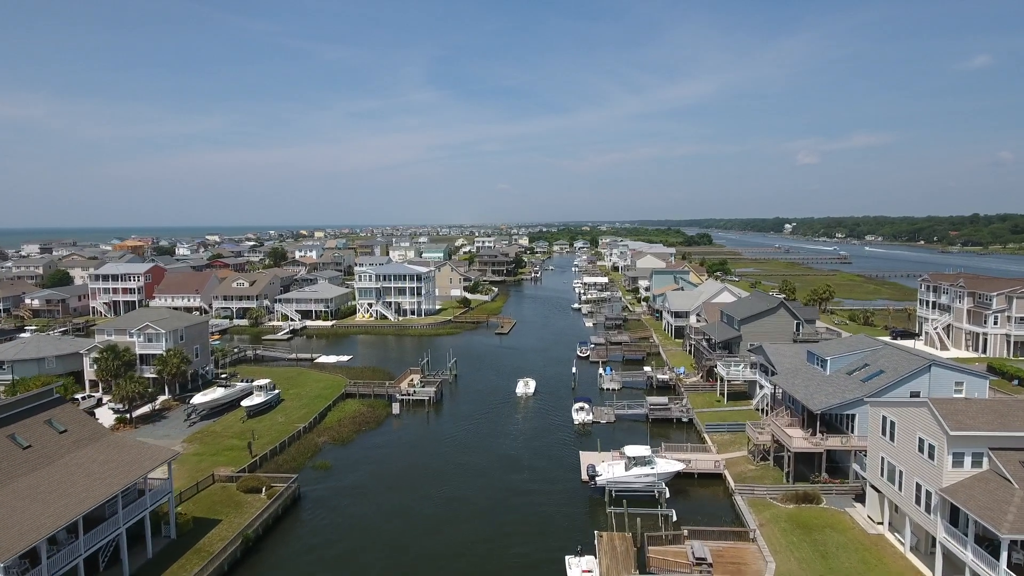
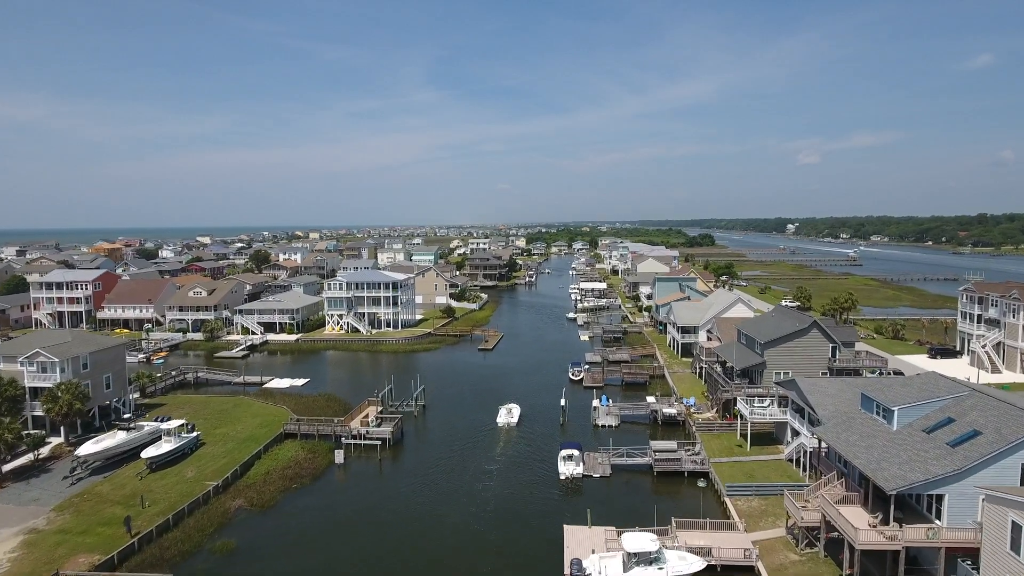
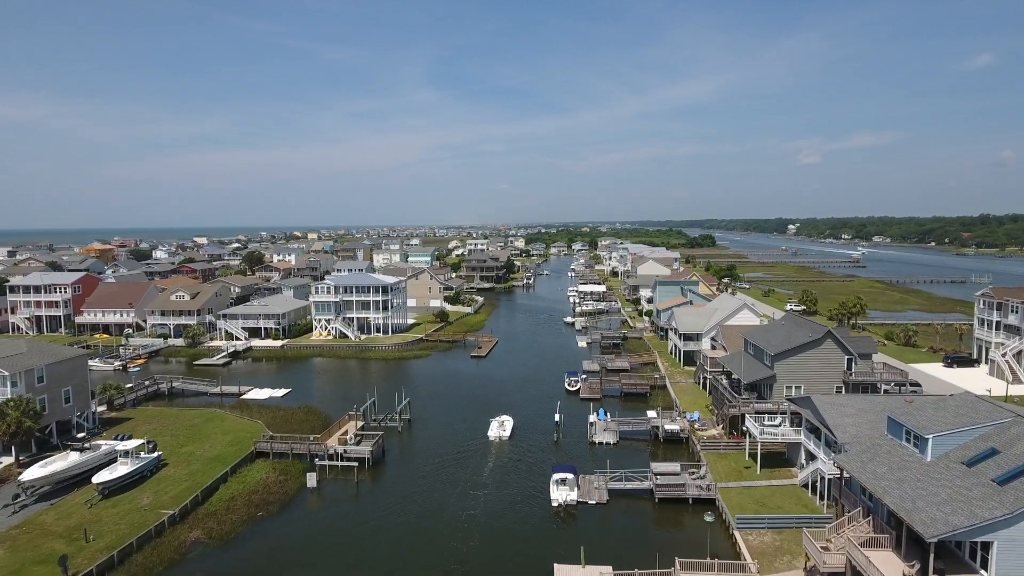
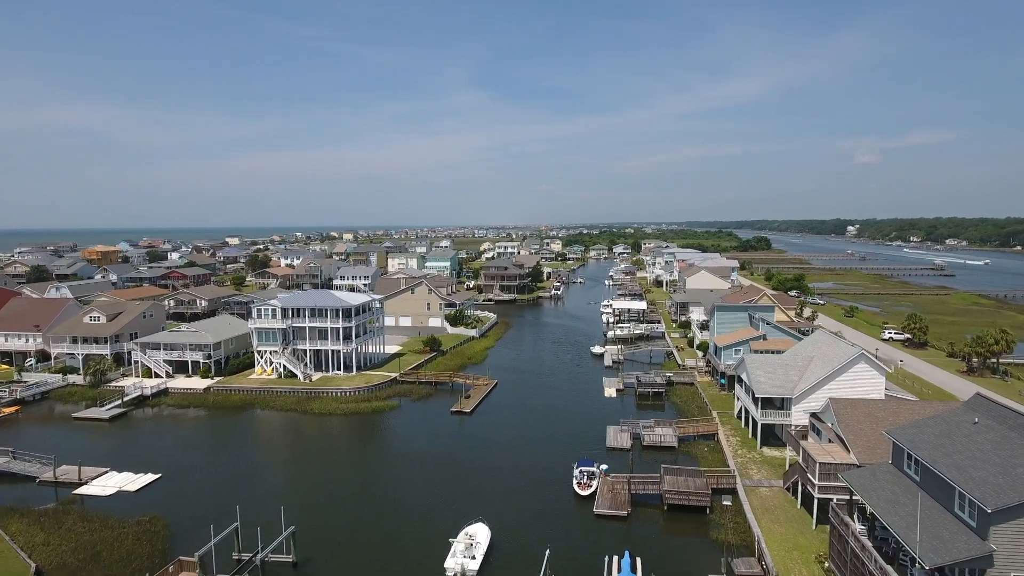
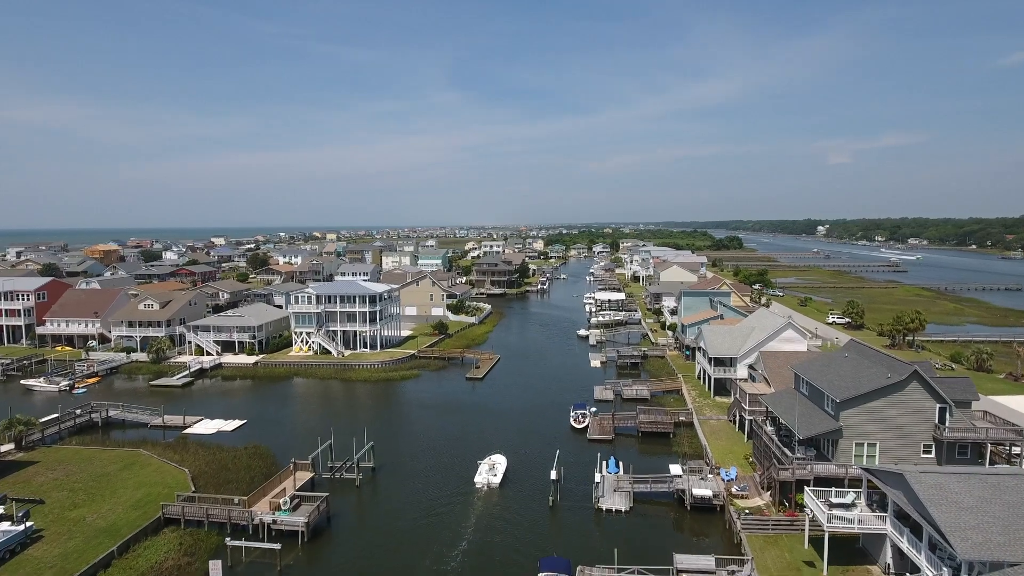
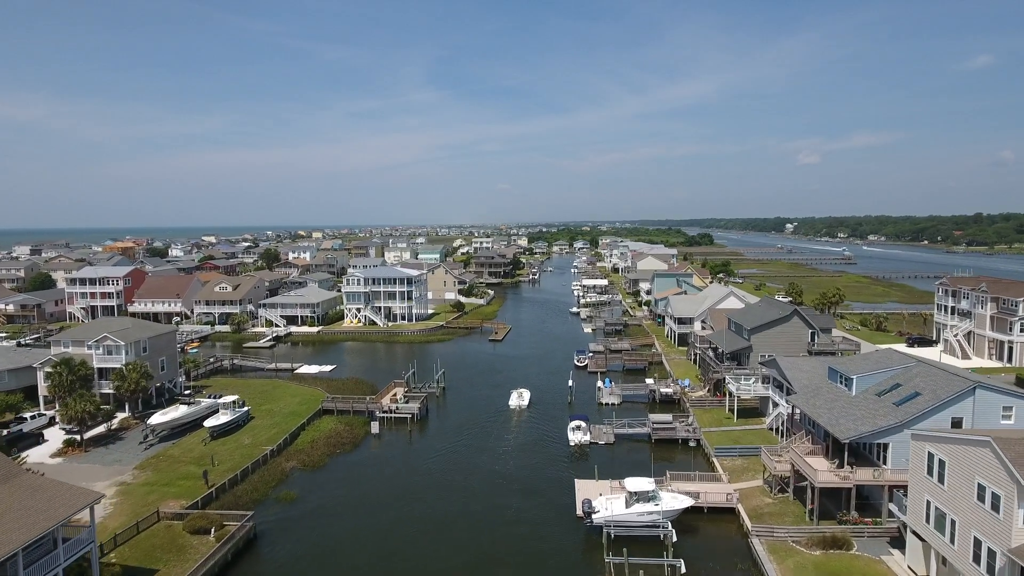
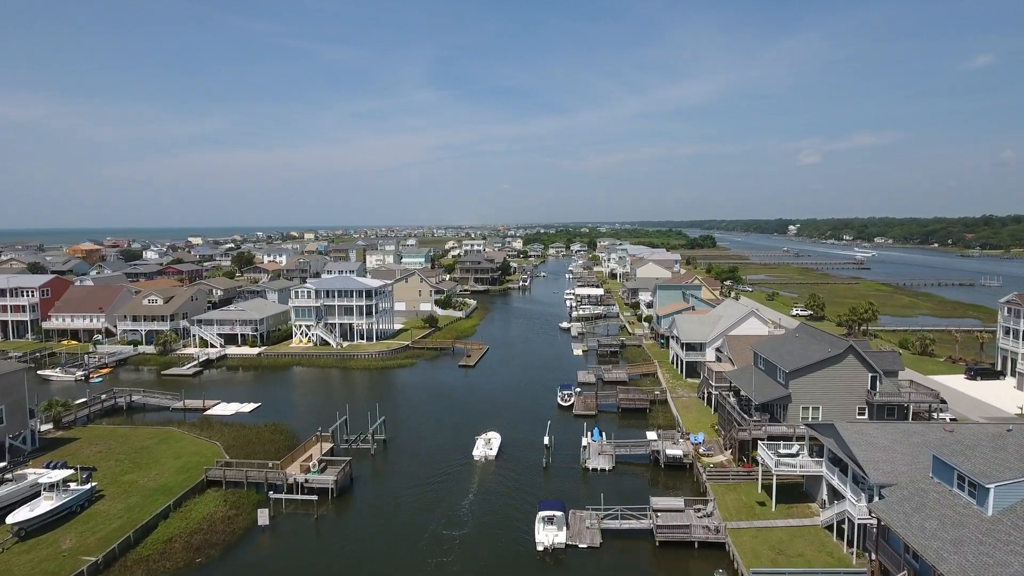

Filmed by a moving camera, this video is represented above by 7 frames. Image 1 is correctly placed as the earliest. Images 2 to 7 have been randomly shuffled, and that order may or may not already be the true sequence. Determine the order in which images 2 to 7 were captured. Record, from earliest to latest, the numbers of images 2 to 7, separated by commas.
6, 2, 3, 7, 5, 4
